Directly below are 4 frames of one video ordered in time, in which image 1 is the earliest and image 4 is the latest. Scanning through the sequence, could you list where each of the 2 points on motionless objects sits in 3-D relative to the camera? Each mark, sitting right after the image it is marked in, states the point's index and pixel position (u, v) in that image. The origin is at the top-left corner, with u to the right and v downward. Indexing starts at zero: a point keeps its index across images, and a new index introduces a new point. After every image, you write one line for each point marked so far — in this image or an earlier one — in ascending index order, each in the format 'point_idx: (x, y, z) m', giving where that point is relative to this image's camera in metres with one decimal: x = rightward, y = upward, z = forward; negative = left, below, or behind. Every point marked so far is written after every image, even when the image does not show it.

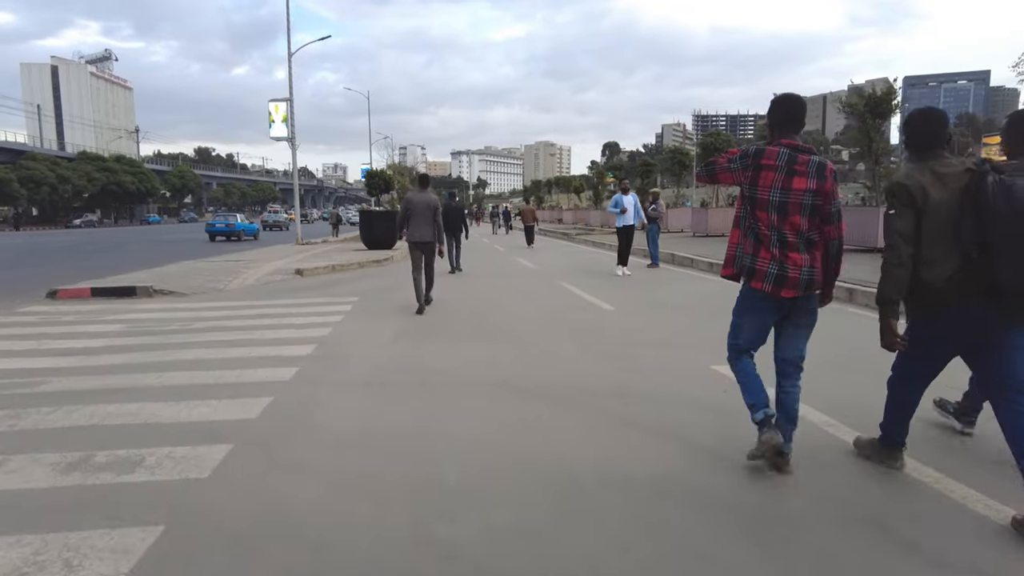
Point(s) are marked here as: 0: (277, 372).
0: (-2.0, -0.7, +5.5) m
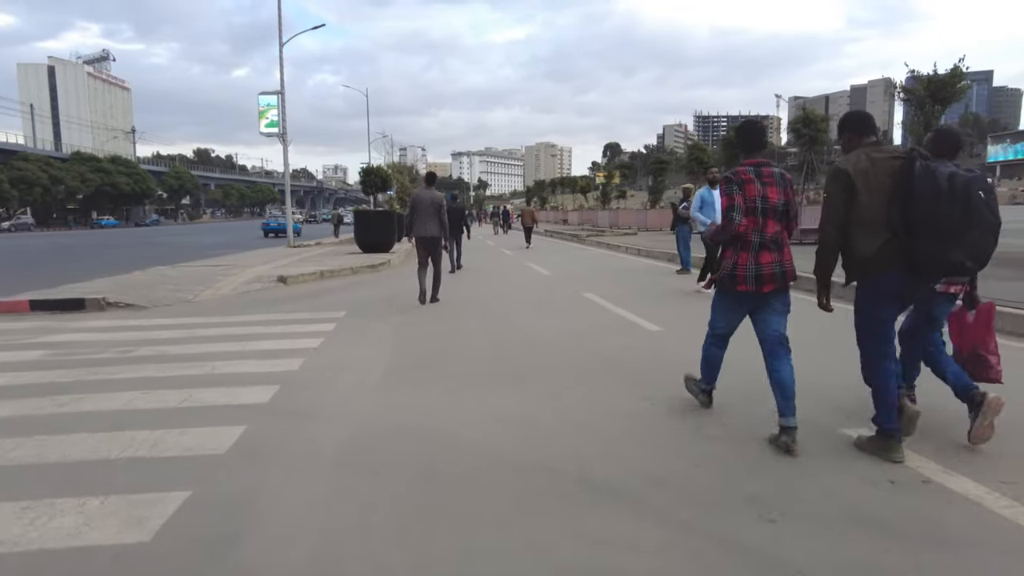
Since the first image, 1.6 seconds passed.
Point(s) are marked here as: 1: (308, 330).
0: (-1.7, -0.9, +3.9) m
1: (-2.3, -0.5, +7.6) m
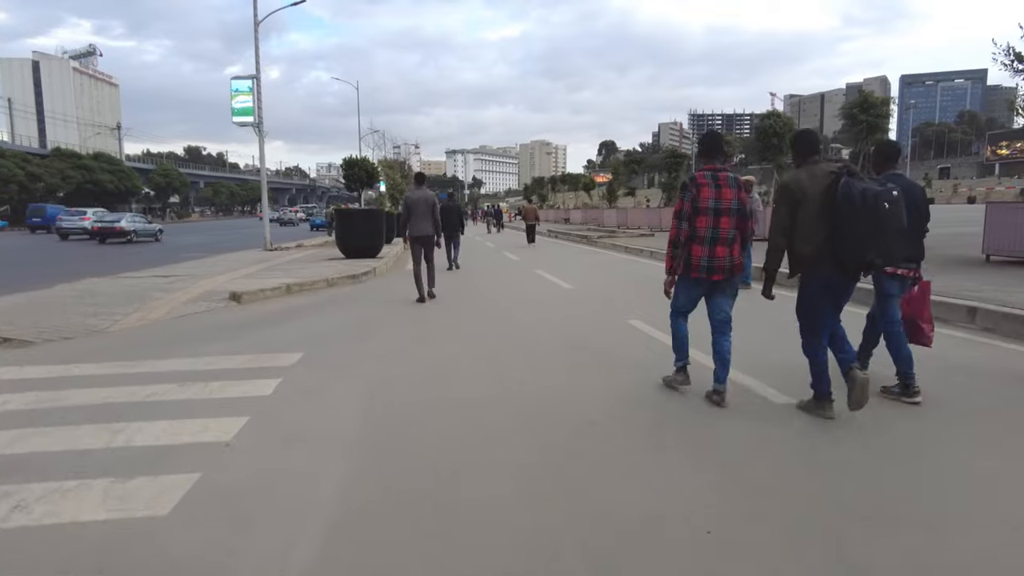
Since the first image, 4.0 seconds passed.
0: (-1.4, -1.2, +1.3) m
1: (-2.1, -0.8, +5.0) m
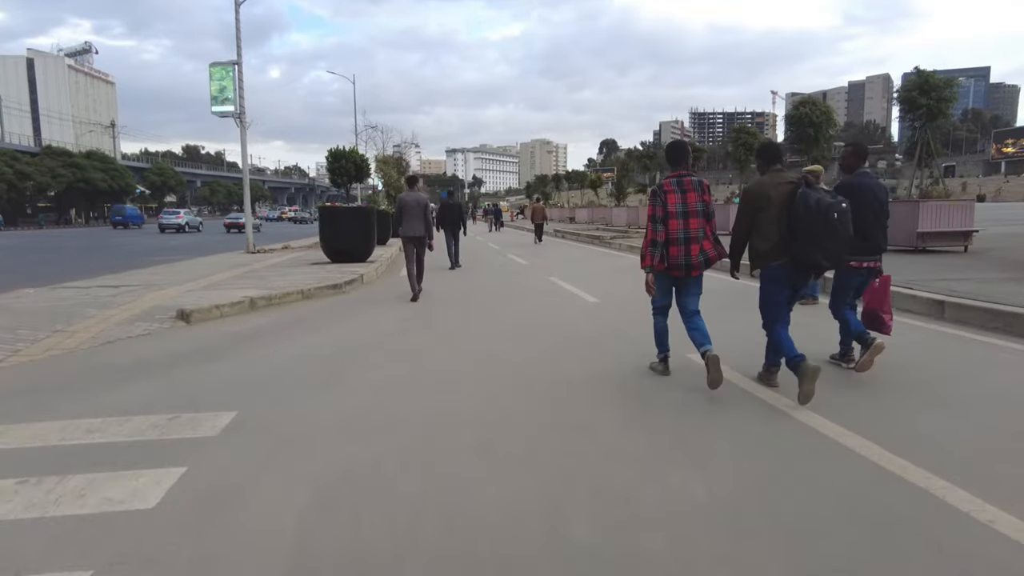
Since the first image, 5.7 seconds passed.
0: (-1.3, -1.4, -0.6) m
1: (-1.9, -1.0, +3.1) m
